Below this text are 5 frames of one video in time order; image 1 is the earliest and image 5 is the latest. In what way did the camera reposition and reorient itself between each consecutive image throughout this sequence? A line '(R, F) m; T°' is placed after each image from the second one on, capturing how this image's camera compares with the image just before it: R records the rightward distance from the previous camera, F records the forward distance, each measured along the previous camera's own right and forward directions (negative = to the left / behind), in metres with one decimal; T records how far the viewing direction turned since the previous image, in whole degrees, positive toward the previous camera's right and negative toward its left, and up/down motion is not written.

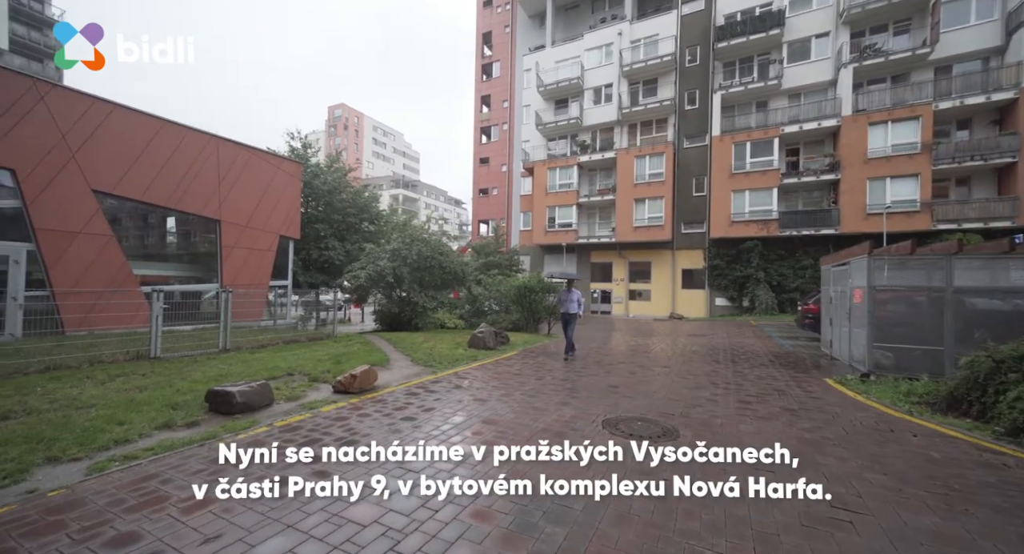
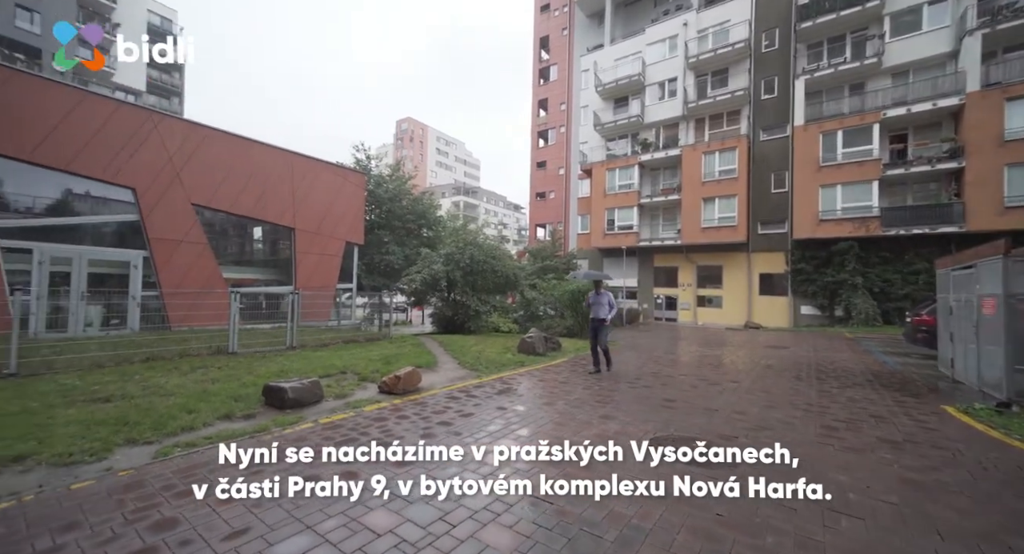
(+0.3, +0.3) m; -8°
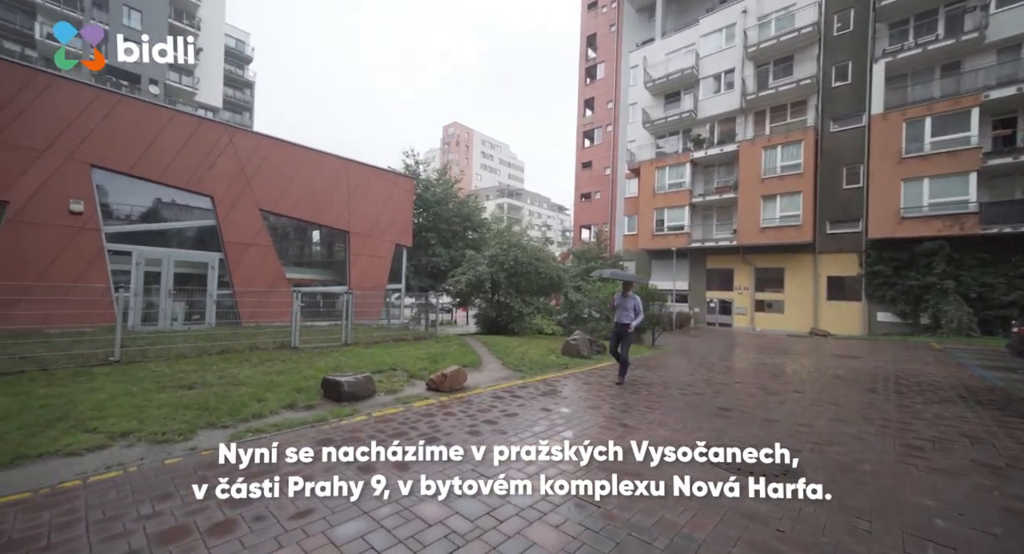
(0.0, -0.1) m; -6°
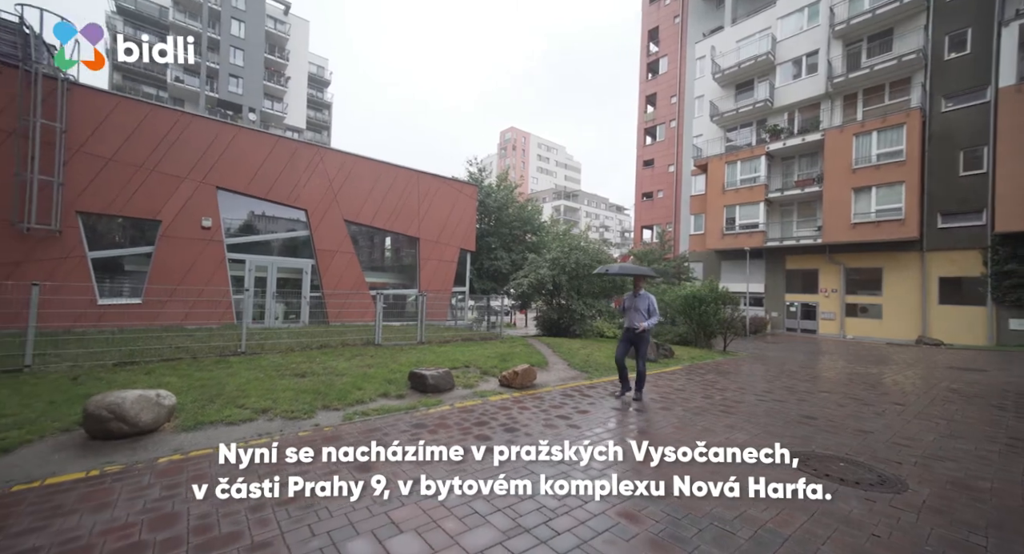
(-0.2, -0.3) m; -8°
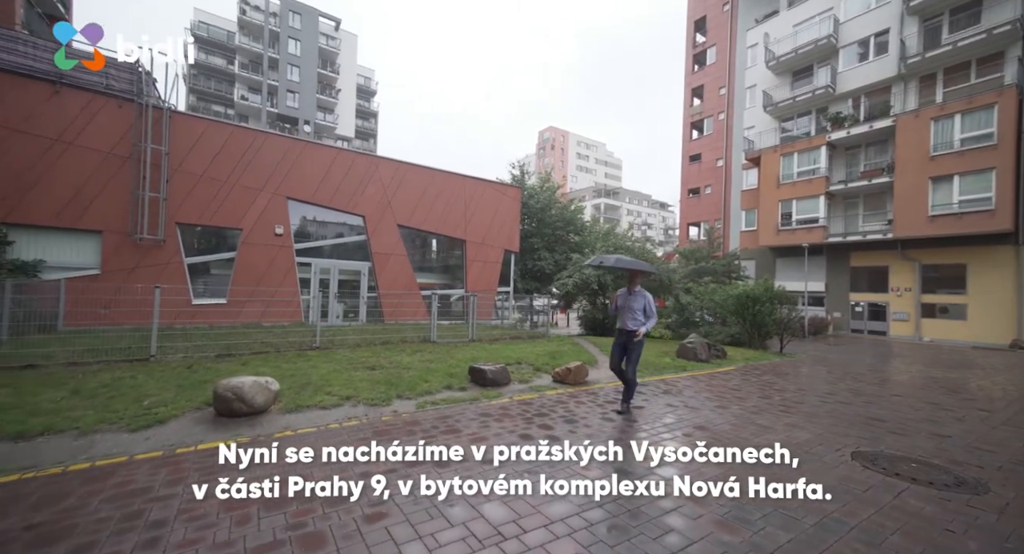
(-0.2, -0.2) m; -5°
